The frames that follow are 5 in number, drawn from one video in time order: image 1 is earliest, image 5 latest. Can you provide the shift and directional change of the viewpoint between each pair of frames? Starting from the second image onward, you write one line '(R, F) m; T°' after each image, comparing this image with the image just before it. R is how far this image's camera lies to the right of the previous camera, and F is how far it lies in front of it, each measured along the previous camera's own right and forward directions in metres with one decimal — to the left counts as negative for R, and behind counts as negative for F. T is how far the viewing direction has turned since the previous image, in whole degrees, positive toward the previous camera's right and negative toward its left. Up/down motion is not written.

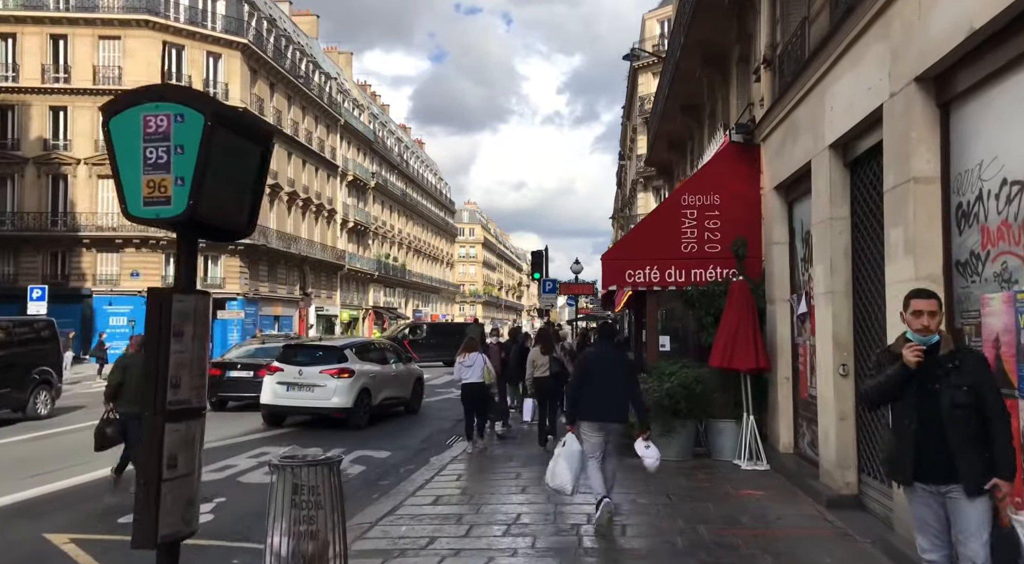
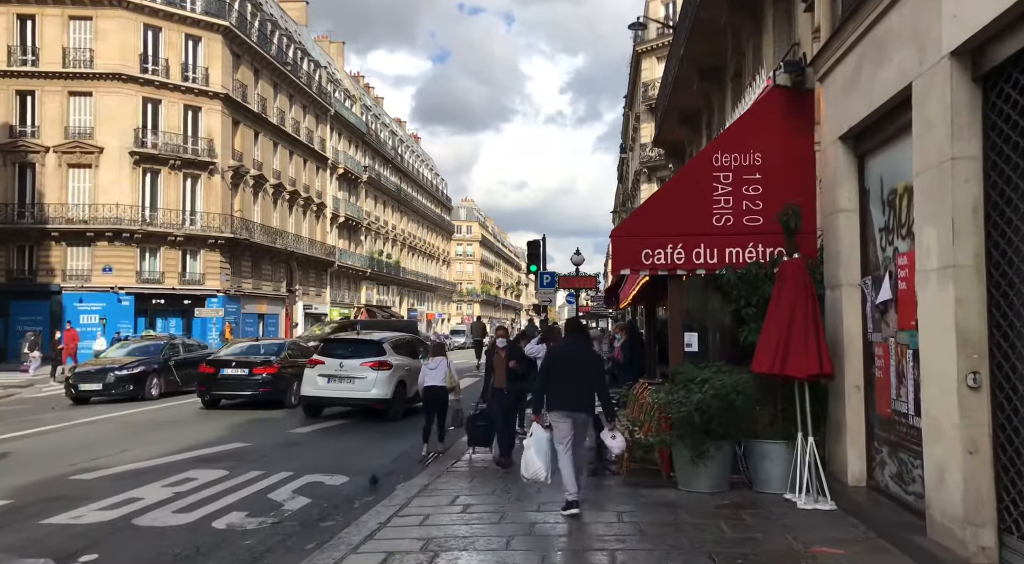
(+0.1, +2.2) m; 0°
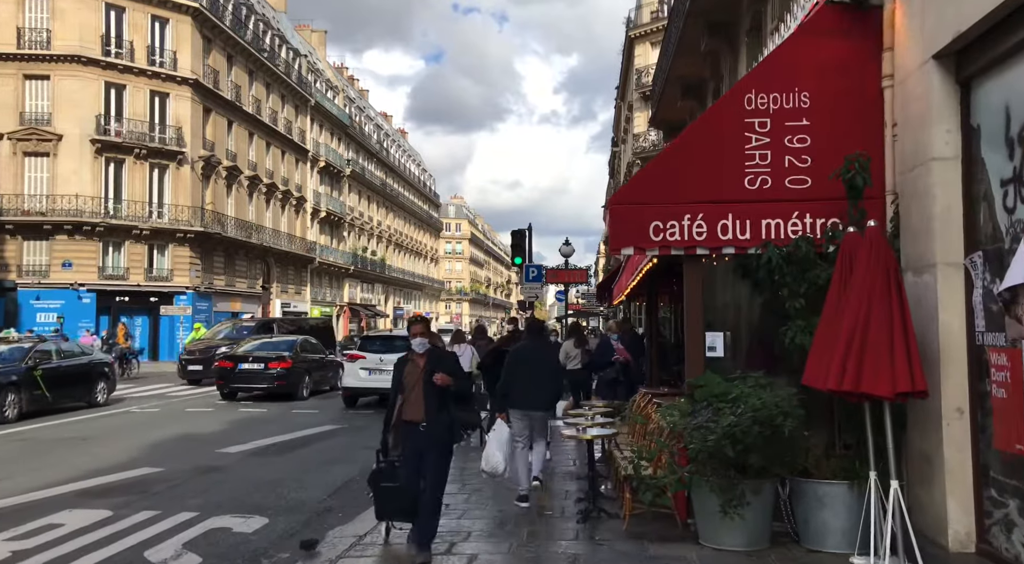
(+0.2, +2.1) m; +1°
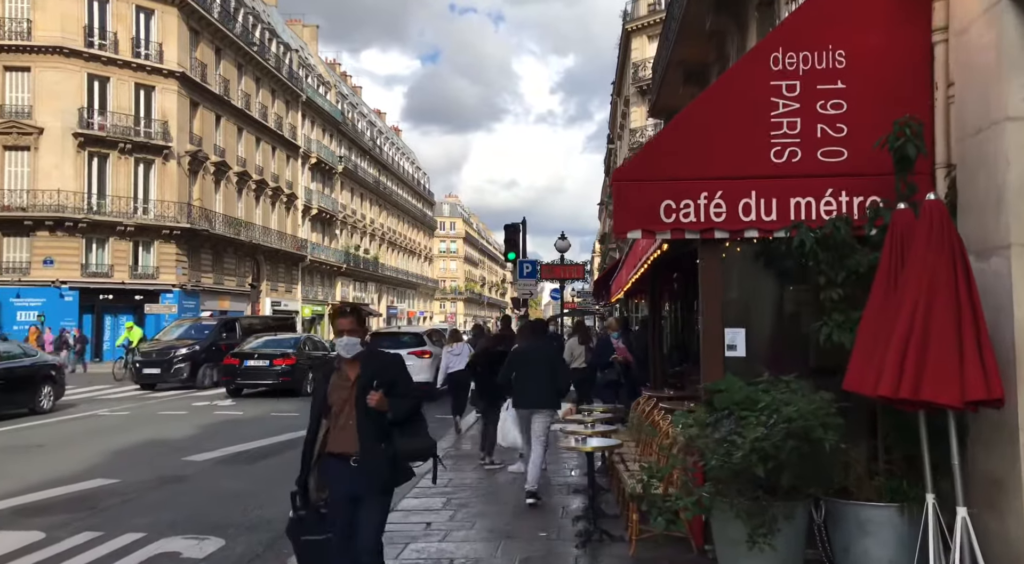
(0.0, +0.9) m; 0°
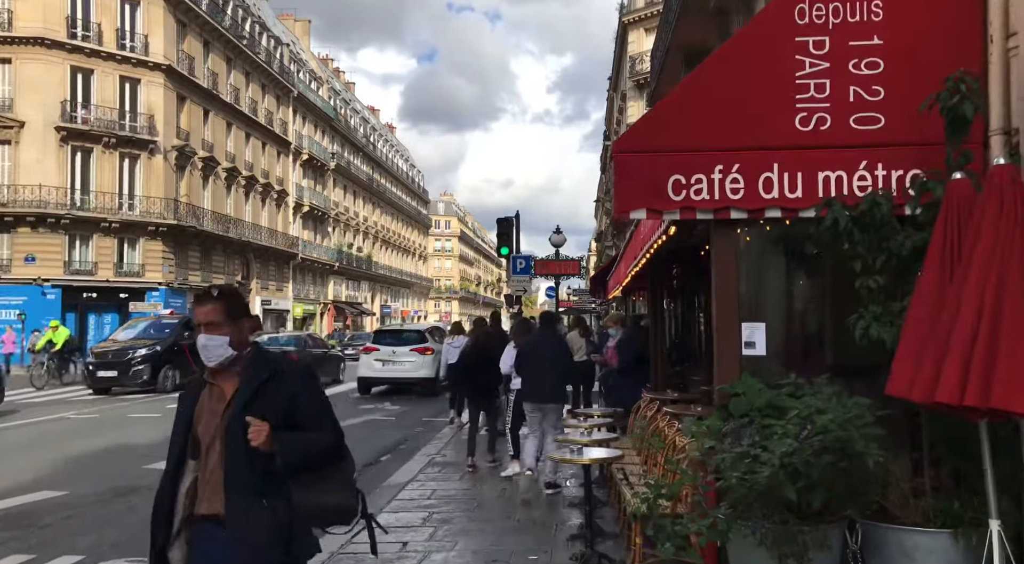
(+0.1, +0.7) m; 0°
